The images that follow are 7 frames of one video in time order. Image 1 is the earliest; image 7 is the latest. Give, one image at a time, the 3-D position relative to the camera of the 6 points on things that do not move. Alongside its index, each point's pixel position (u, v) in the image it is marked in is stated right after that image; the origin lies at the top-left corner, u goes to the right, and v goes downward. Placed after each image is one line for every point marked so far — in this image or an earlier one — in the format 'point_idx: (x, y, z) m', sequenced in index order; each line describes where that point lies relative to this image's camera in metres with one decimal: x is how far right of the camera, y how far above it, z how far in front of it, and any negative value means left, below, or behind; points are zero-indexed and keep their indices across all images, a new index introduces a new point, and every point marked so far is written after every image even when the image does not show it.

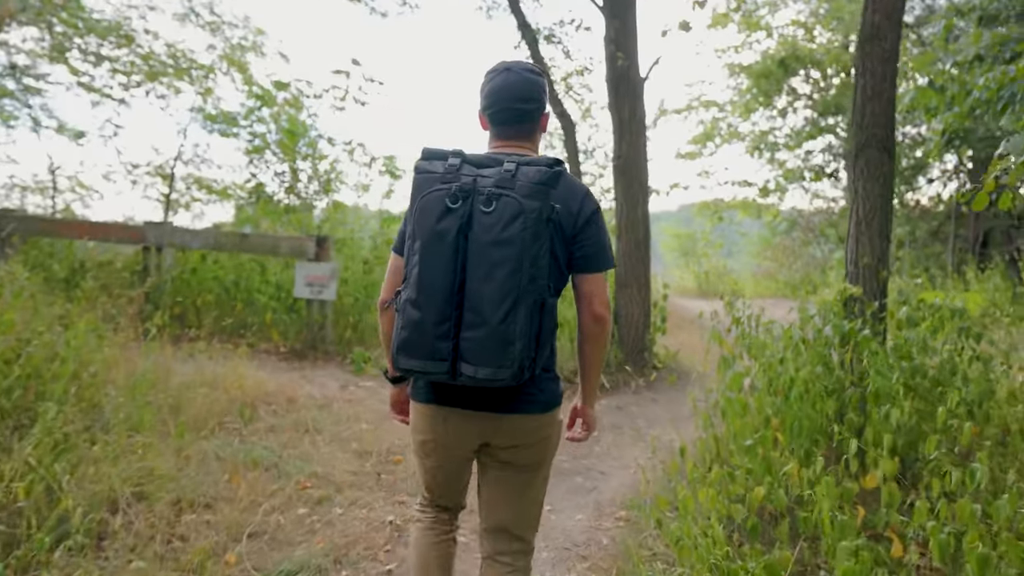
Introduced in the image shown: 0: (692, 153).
0: (+4.9, +3.7, +18.4) m
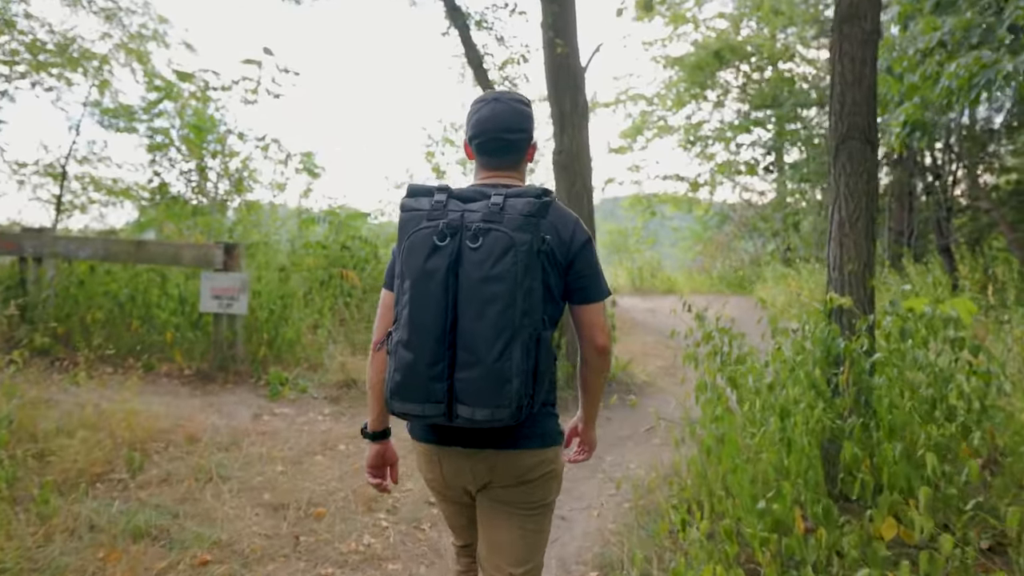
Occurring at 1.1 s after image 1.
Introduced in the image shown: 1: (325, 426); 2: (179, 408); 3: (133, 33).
0: (+3.0, +3.8, +18.2) m
1: (-1.7, -1.2, +6.0) m
2: (-3.0, -1.1, +6.1) m
3: (-5.8, +3.9, +10.4) m
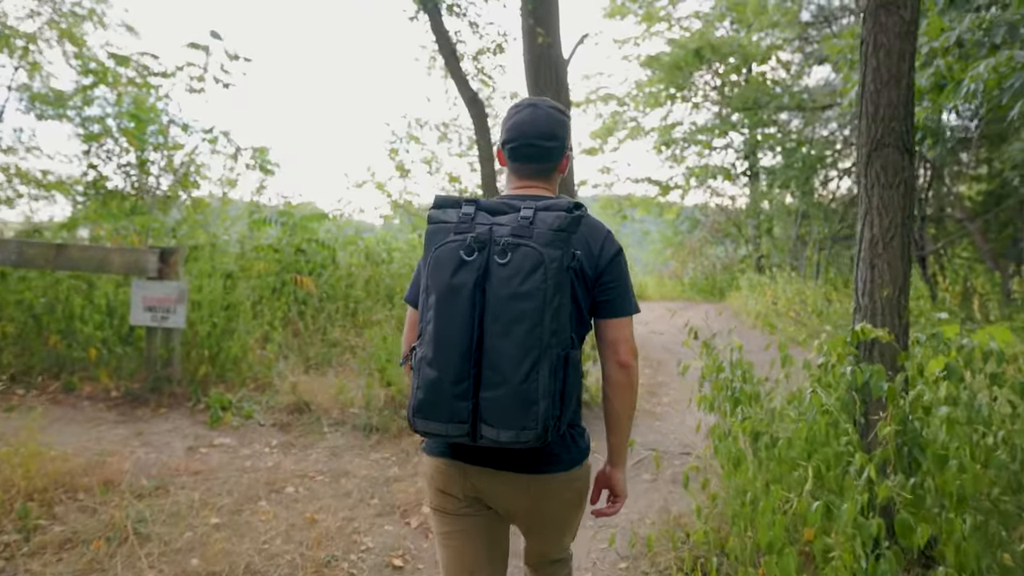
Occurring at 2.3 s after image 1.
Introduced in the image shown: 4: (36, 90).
0: (+2.1, +3.6, +17.6) m
1: (-1.9, -1.3, +5.3) m
2: (-3.2, -1.2, +5.2) m
3: (-6.2, +3.8, +9.4) m
4: (-6.2, +2.6, +8.7) m
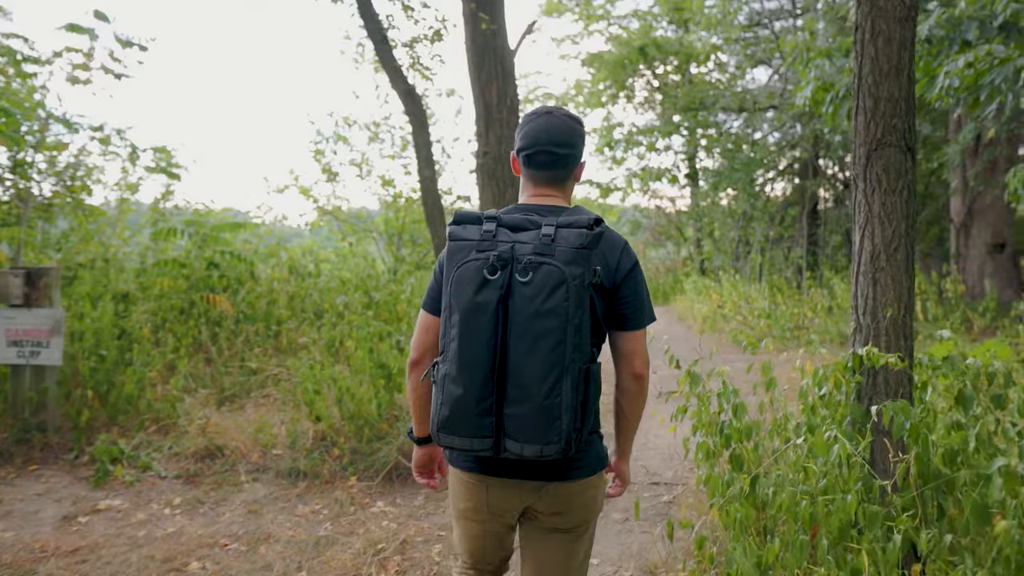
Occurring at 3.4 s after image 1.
0: (+0.5, +3.5, +17.0) m
1: (-2.2, -1.5, +4.3) m
2: (-3.5, -1.4, +4.2) m
3: (-7.0, +3.5, +8.0) m
4: (-6.9, +2.3, +7.4) m
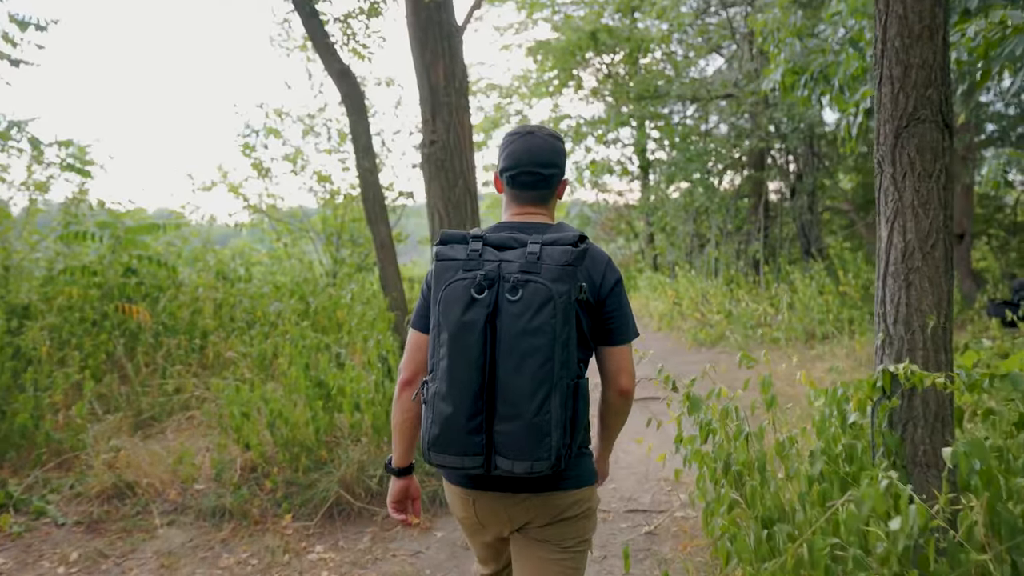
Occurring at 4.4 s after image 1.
0: (-0.9, +3.5, +16.5) m
1: (-2.4, -1.6, +3.6) m
2: (-3.7, -1.5, +3.3) m
3: (-7.6, +3.4, +6.9) m
4: (-7.5, +2.1, +6.2) m
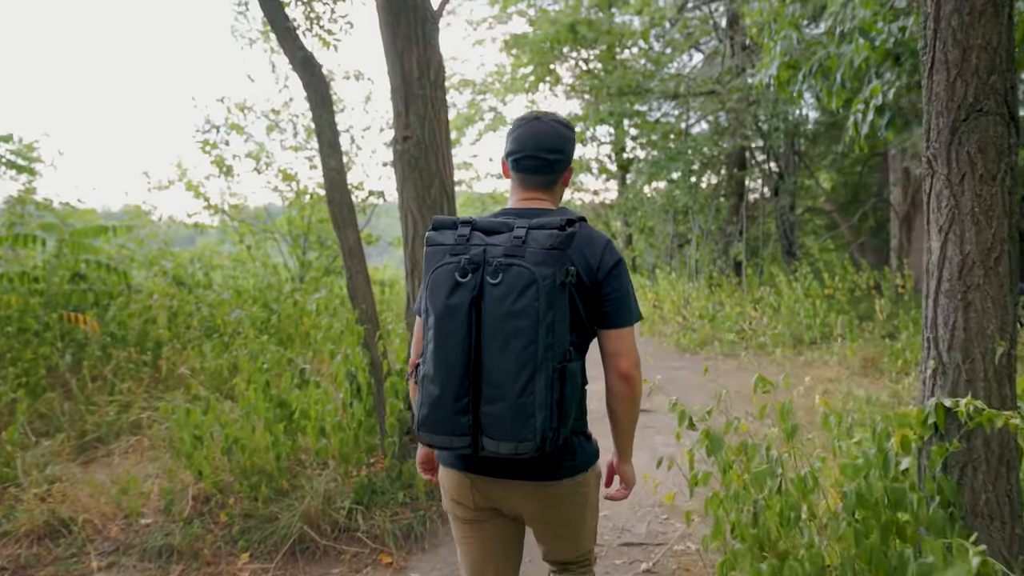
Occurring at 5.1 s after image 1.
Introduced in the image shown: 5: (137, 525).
0: (-1.5, +3.4, +16.0) m
1: (-2.4, -1.7, +3.1) m
2: (-3.7, -1.6, +2.8) m
3: (-7.8, +3.3, +6.2) m
4: (-7.6, +2.0, +5.5) m
5: (-2.3, -1.4, +4.1) m
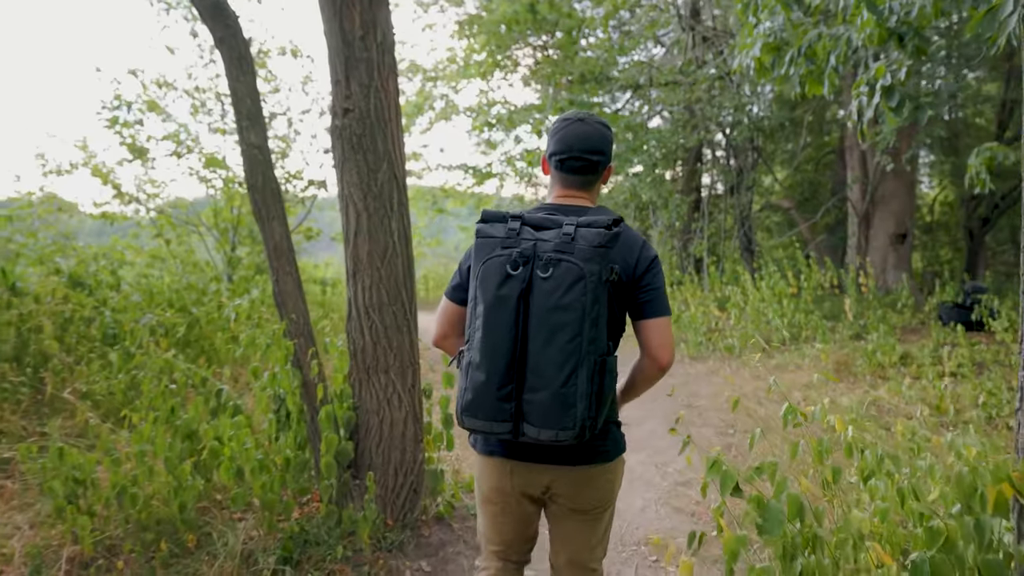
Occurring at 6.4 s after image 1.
0: (-2.6, +3.5, +15.1) m
1: (-2.5, -1.7, +2.2) m
2: (-3.8, -1.6, +1.8) m
3: (-8.1, +3.3, +4.8) m
4: (-7.9, +2.0, +4.2) m
5: (-2.5, -1.5, +3.2) m
